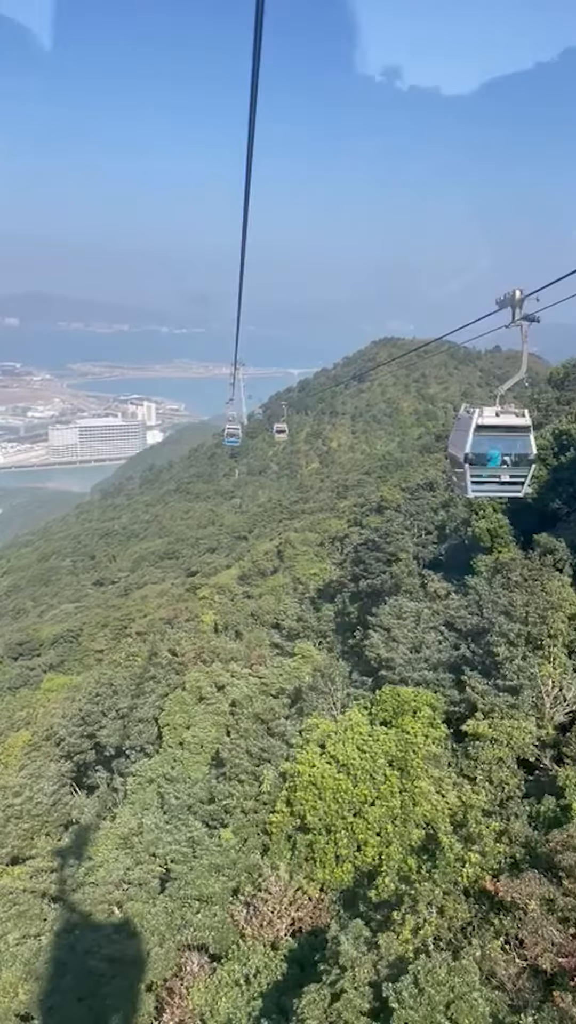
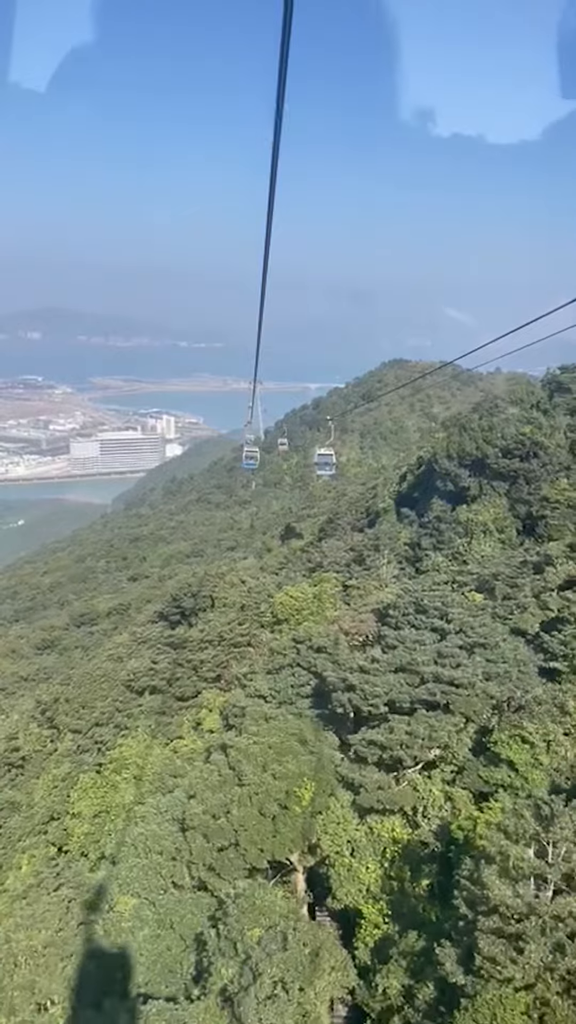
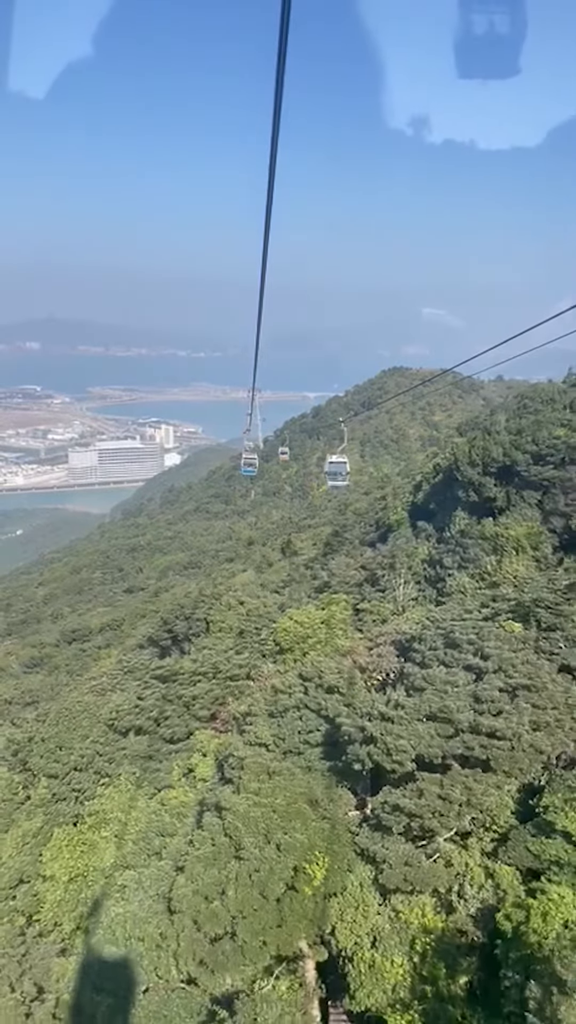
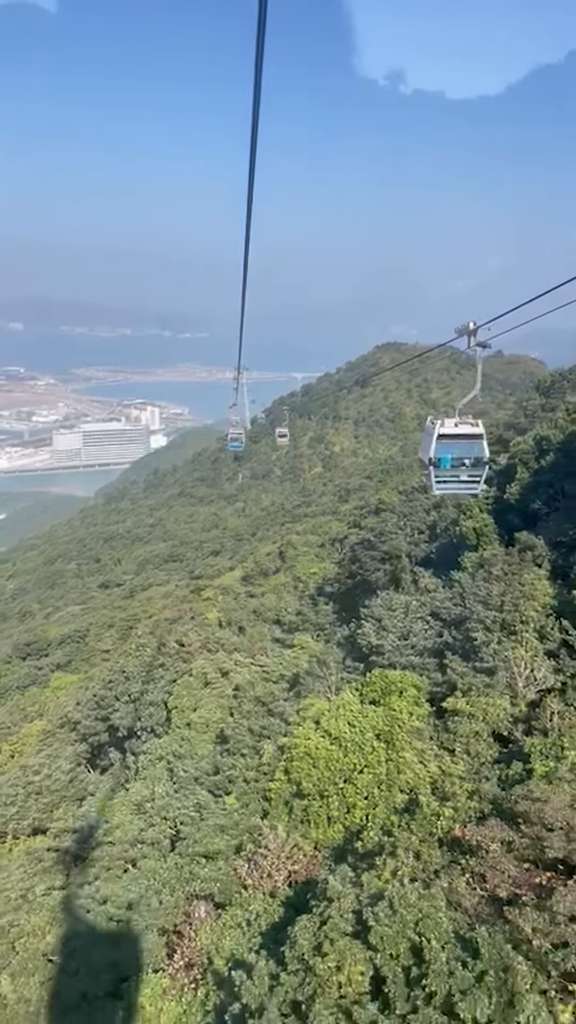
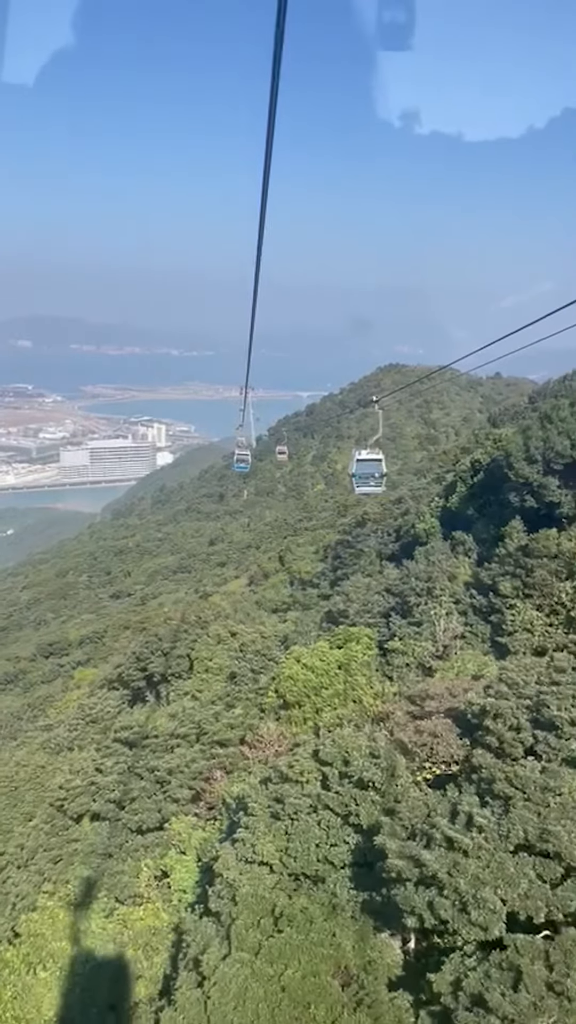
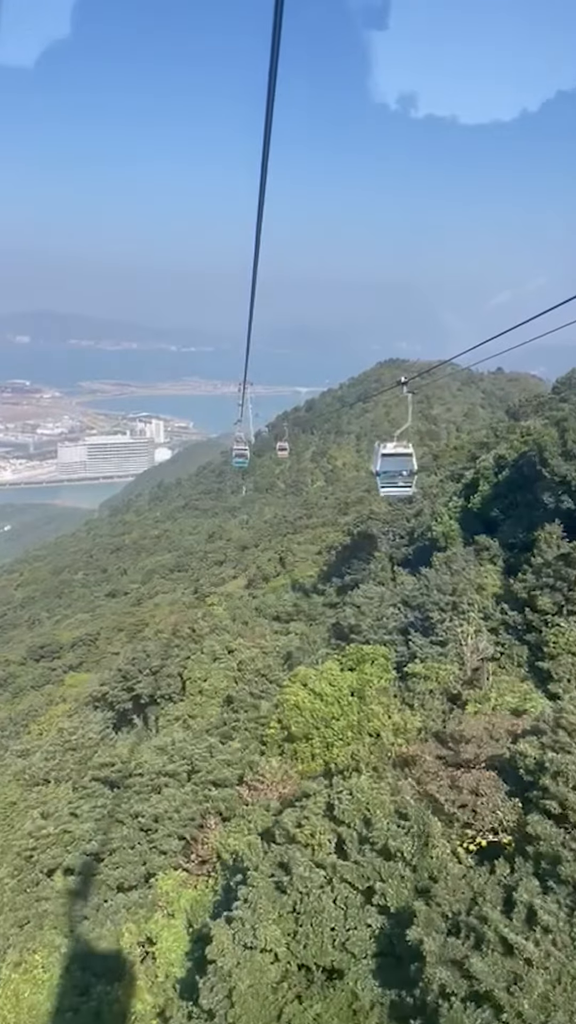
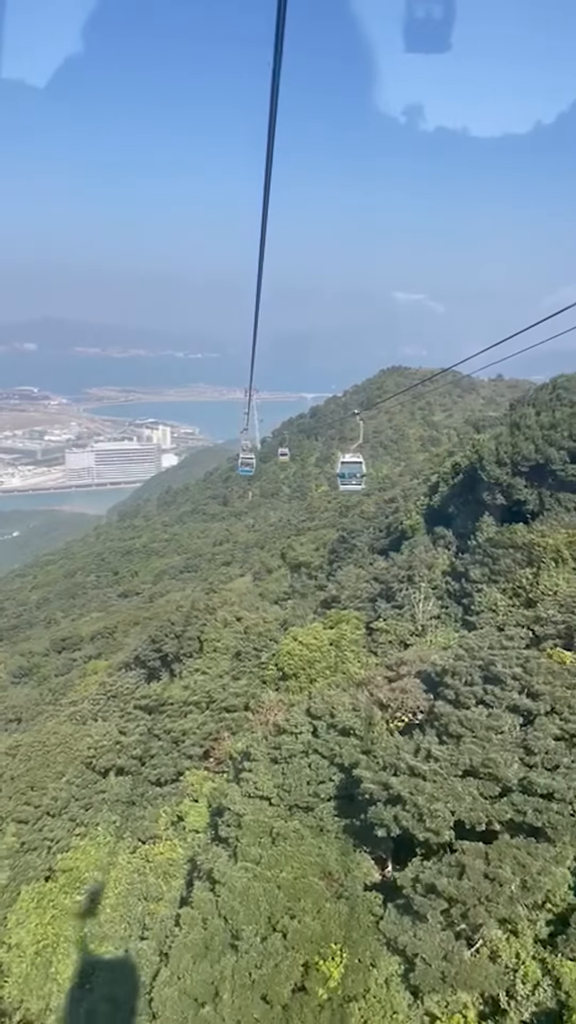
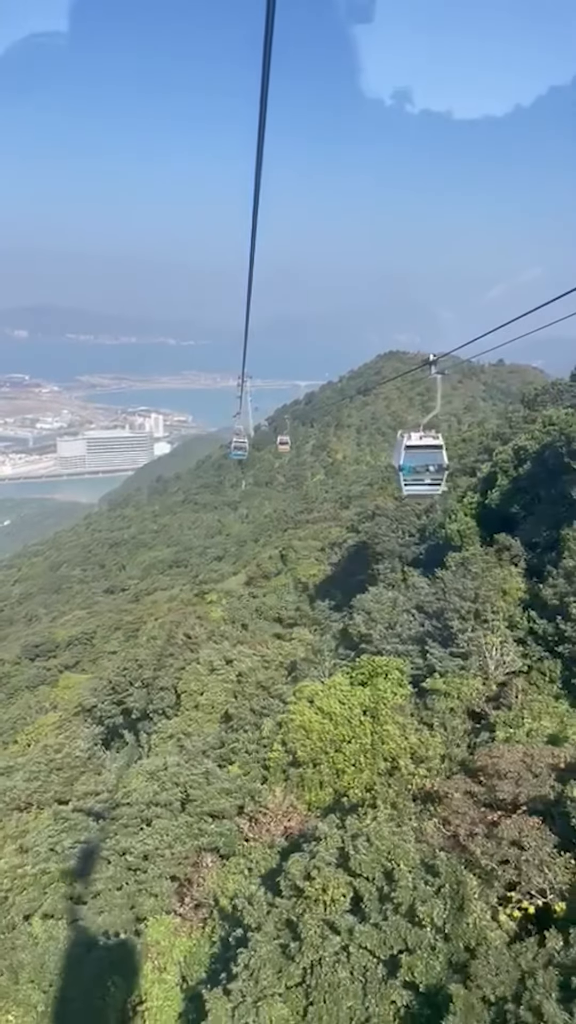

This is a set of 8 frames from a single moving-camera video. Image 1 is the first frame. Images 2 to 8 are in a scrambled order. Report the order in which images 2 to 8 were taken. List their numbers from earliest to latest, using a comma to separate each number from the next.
4, 8, 6, 5, 7, 3, 2
